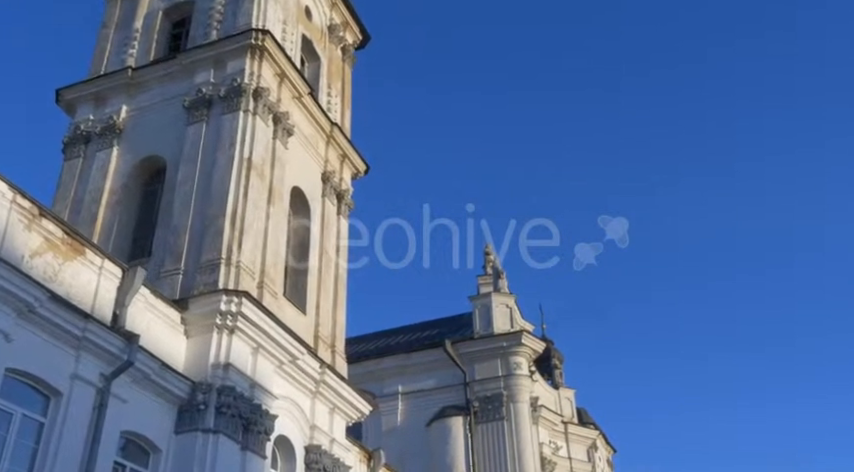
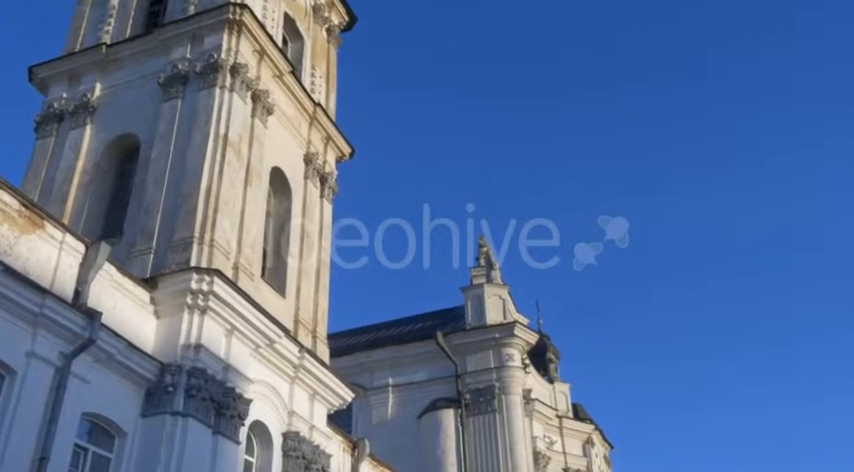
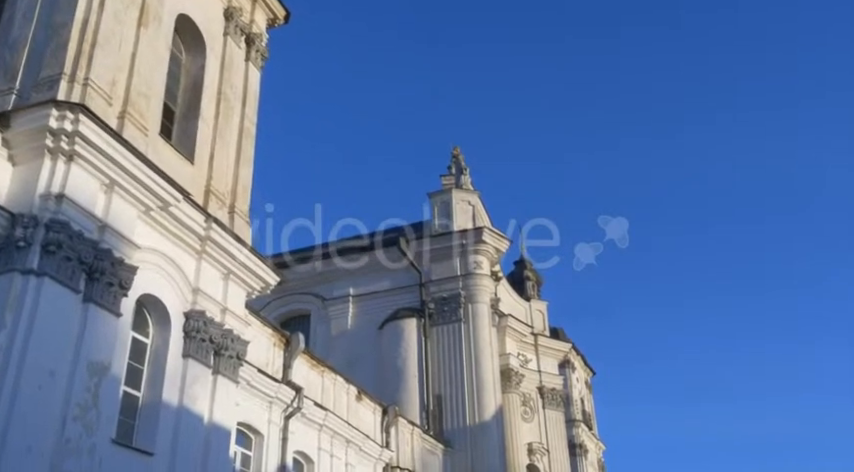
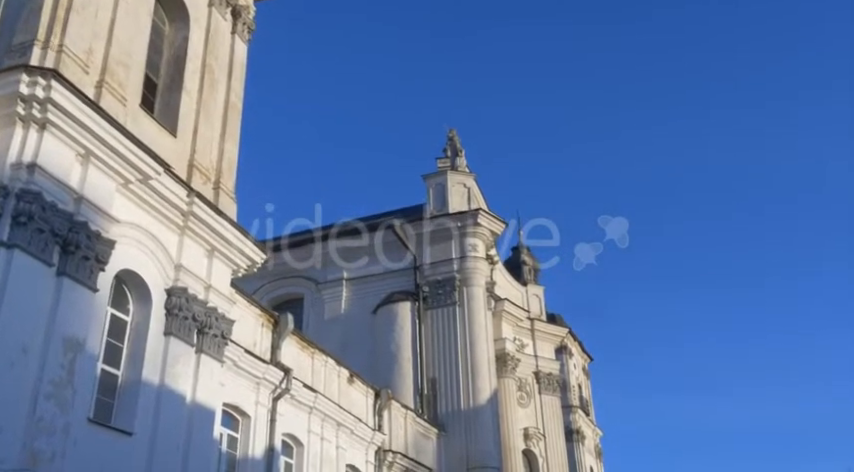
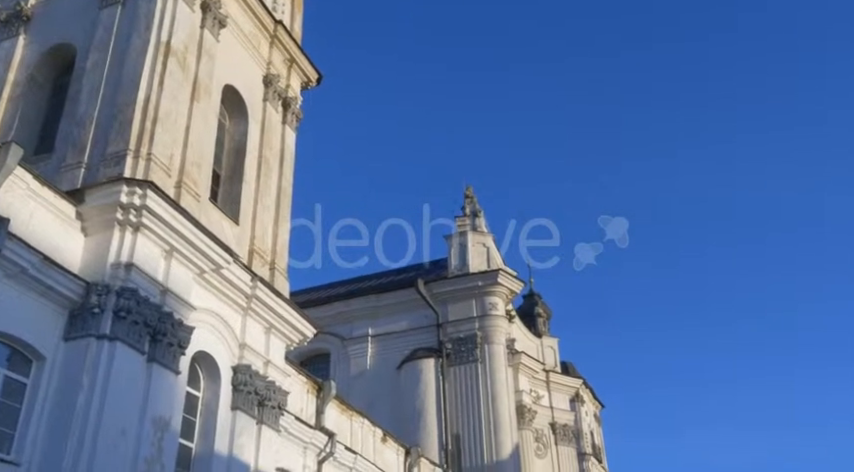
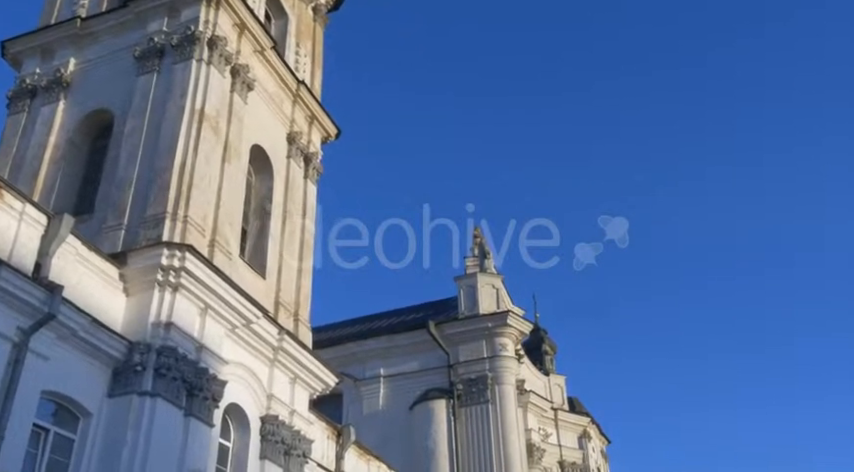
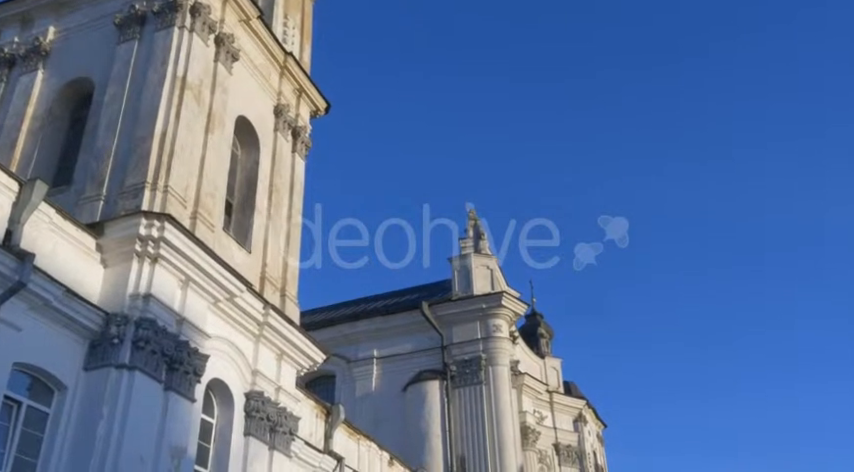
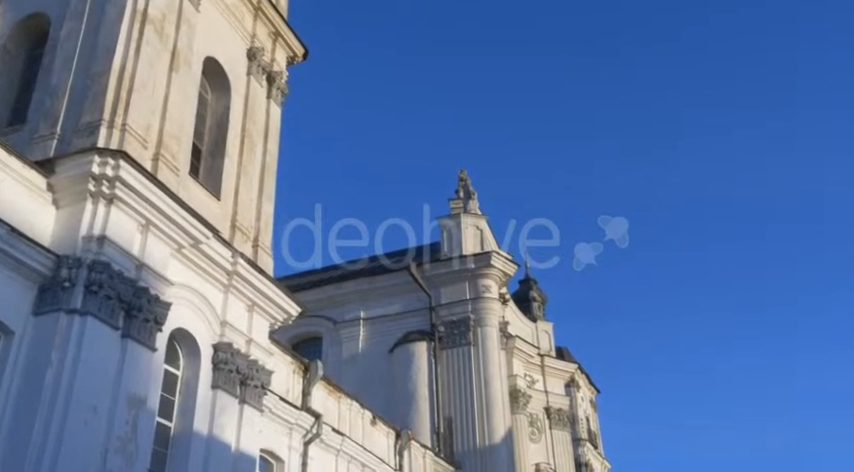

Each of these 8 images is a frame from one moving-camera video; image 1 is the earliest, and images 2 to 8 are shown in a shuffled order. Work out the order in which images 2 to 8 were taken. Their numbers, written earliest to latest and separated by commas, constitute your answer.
2, 6, 7, 5, 8, 3, 4
